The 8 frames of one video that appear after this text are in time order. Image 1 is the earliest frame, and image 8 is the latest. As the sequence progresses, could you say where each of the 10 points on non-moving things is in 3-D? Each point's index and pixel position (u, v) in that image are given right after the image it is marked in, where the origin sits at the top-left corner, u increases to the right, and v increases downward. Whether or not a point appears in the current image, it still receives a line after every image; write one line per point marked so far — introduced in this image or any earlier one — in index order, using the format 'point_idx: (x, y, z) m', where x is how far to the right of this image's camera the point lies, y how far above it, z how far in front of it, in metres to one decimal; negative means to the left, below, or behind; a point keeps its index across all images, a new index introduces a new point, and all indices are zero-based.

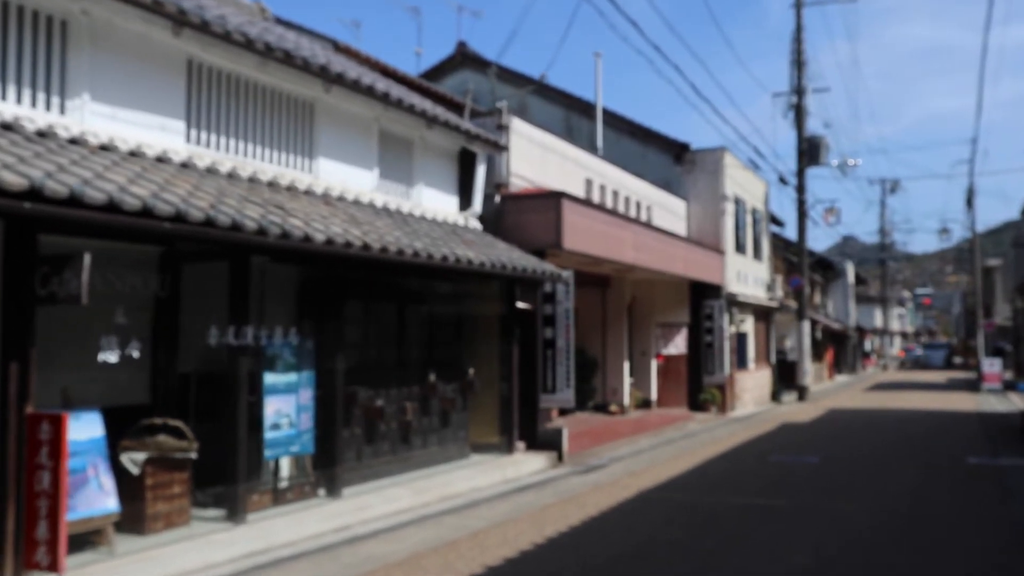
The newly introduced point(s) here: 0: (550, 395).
0: (+0.6, -1.6, +15.1) m
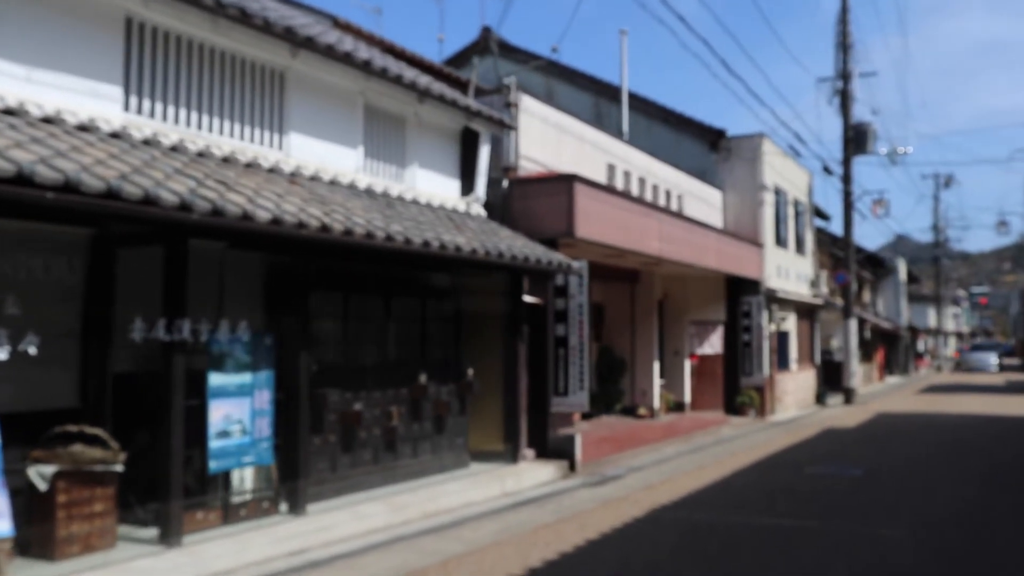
0: (+0.7, -1.5, +13.7) m
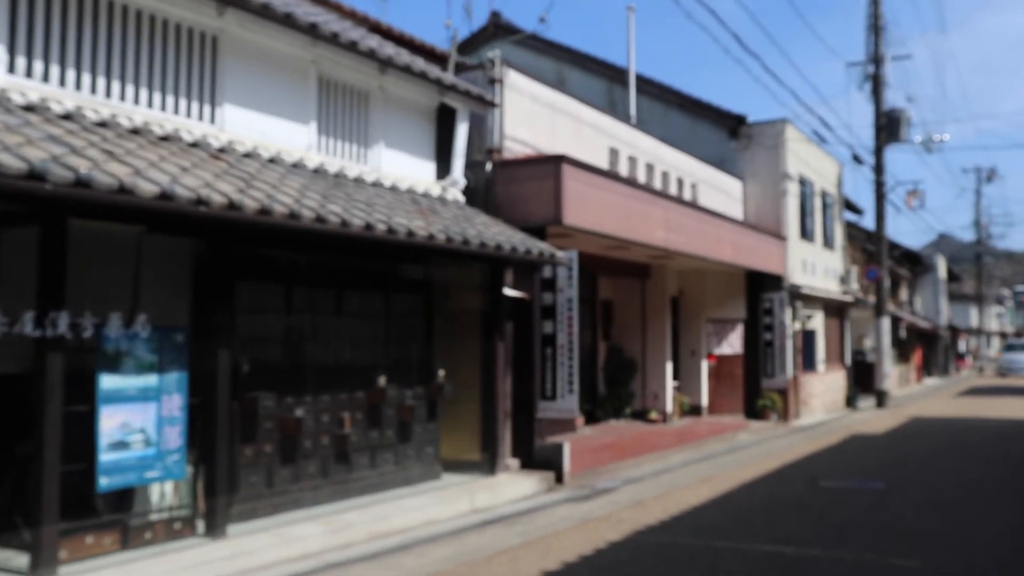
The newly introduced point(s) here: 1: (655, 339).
0: (+0.5, -1.4, +12.4) m
1: (+2.8, -1.0, +19.7) m
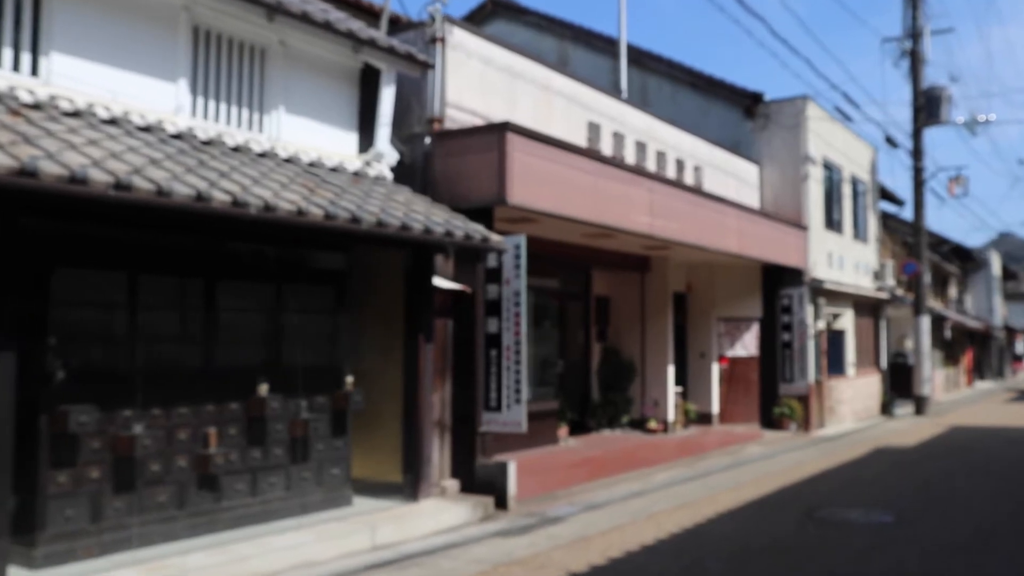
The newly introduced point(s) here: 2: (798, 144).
0: (-0.2, -1.4, +10.6) m
1: (+2.5, -0.9, +17.7) m
2: (+5.7, +2.9, +19.9) m
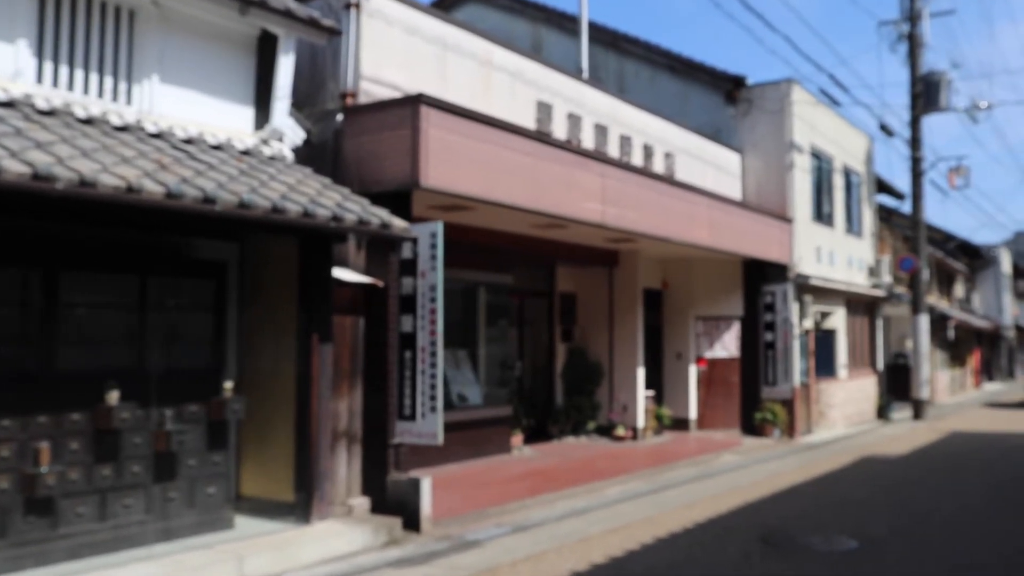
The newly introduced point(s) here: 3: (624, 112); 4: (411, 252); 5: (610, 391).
0: (-1.0, -1.3, +9.4) m
1: (+1.8, -0.8, +16.5) m
2: (+5.0, +2.9, +18.6) m
3: (+1.7, +2.6, +14.9) m
4: (-1.0, +0.3, +9.5) m
5: (+1.6, -1.7, +16.6) m
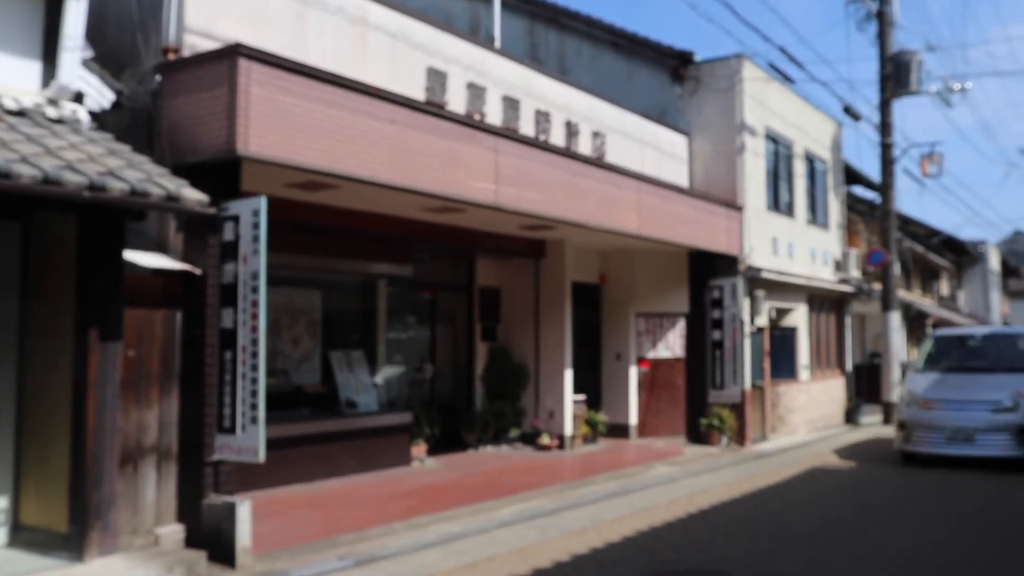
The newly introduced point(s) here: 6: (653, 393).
0: (-2.2, -1.2, +7.9) m
1: (+0.6, -0.7, +14.9) m
2: (+3.8, +3.0, +17.1) m
3: (+0.4, +2.7, +13.4) m
4: (-2.2, +0.4, +8.0) m
5: (+0.4, -1.6, +15.1) m
6: (+2.4, -1.8, +16.8) m
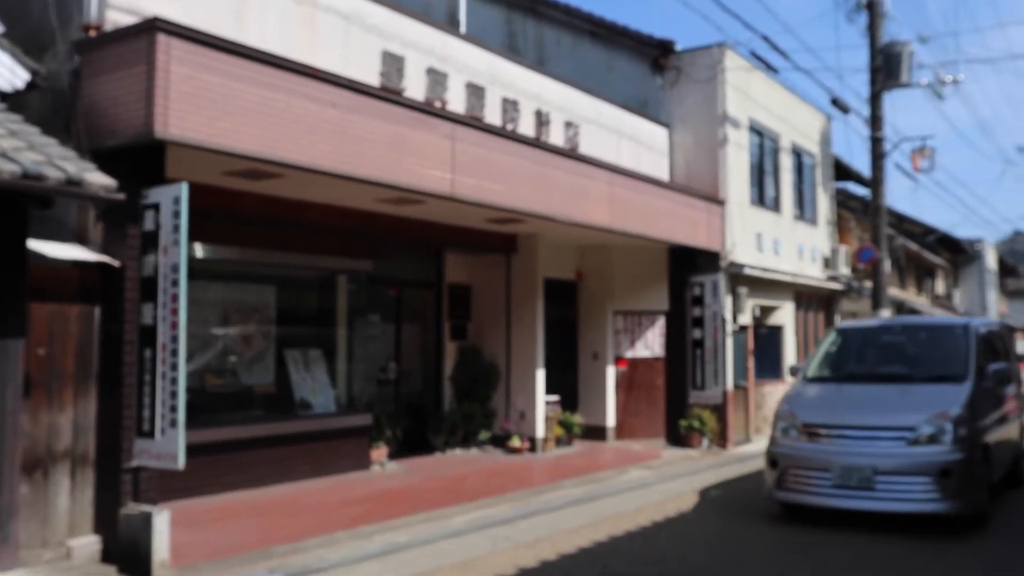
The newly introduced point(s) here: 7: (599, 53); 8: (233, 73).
0: (-2.7, -1.1, +7.3) m
1: (+0.1, -0.7, +14.4) m
2: (+3.4, +3.1, +16.5) m
3: (0.0, +2.8, +12.8) m
4: (-2.7, +0.5, +7.4) m
5: (0.0, -1.6, +14.6) m
6: (+2.0, -1.7, +16.3) m
7: (+1.6, +4.1, +17.6) m
8: (-2.2, +1.7, +7.8) m
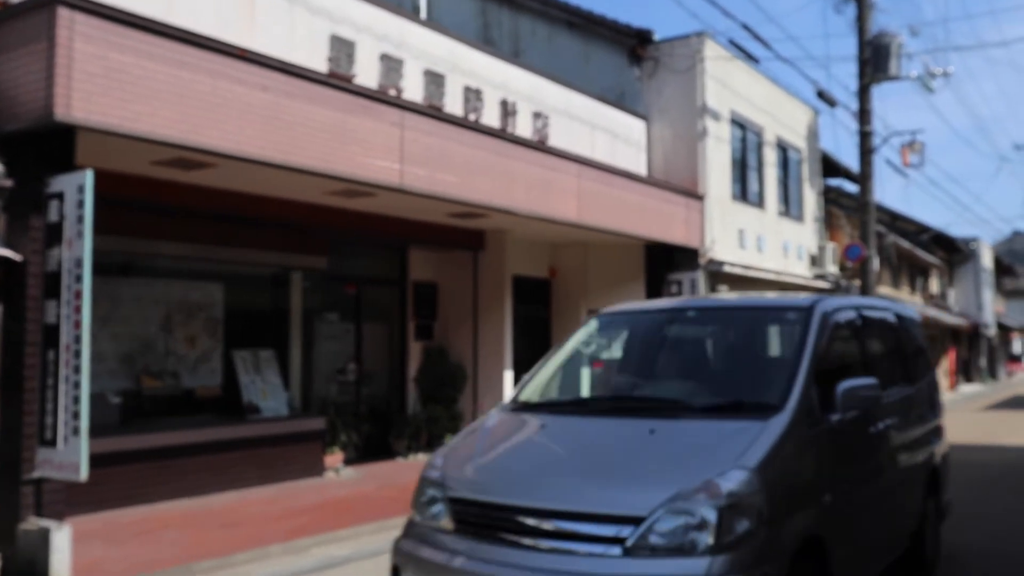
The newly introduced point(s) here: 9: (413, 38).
0: (-3.1, -1.1, +6.8) m
1: (-0.3, -0.7, +13.8) m
2: (+2.9, +3.1, +15.9) m
3: (-0.5, +2.8, +12.2) m
4: (-3.1, +0.5, +6.9) m
5: (-0.5, -1.5, +14.0) m
6: (+1.5, -1.7, +15.7) m
7: (+1.1, +4.1, +17.0) m
8: (-2.6, +1.7, +7.2) m
9: (-1.1, +2.8, +11.3) m
